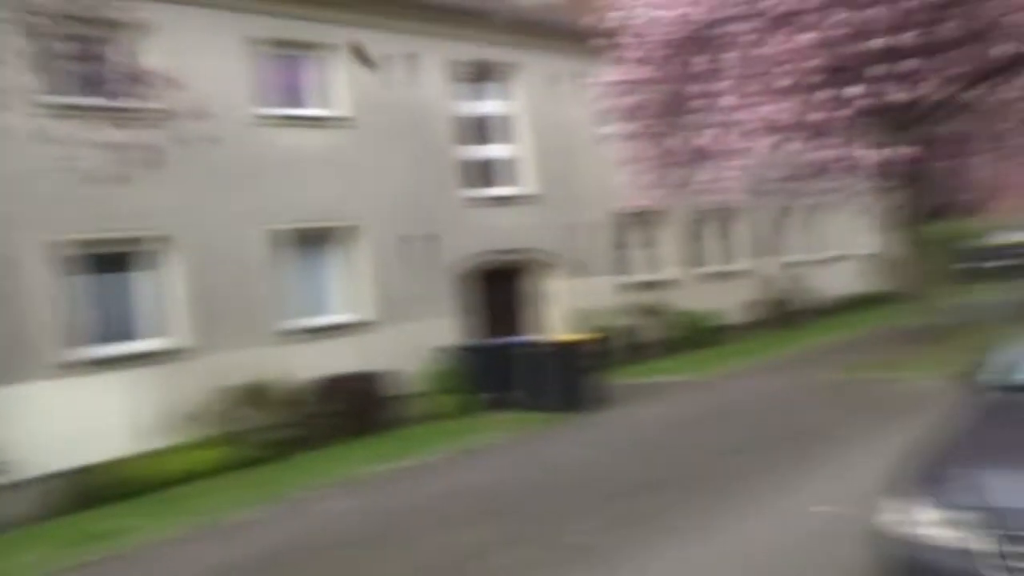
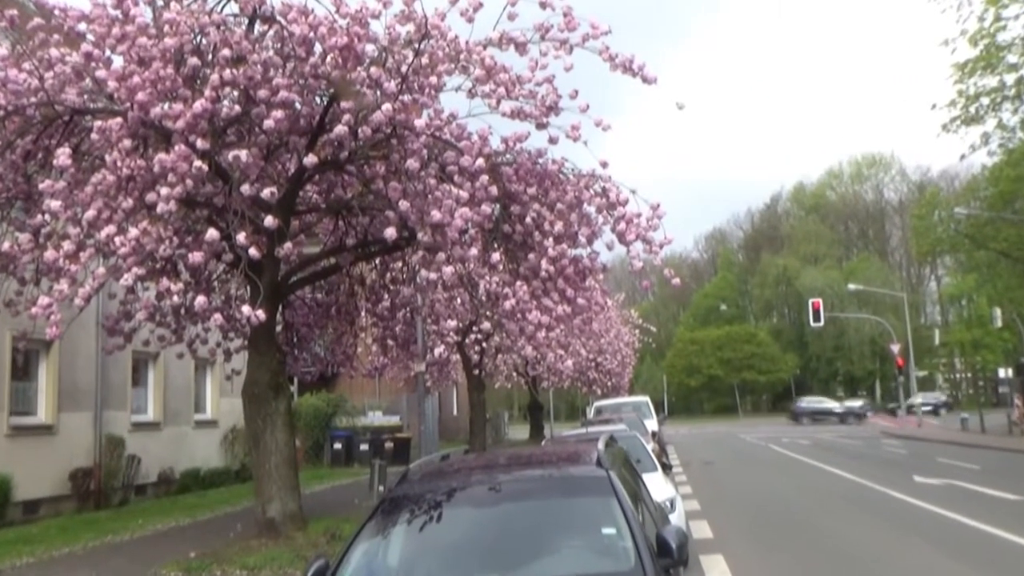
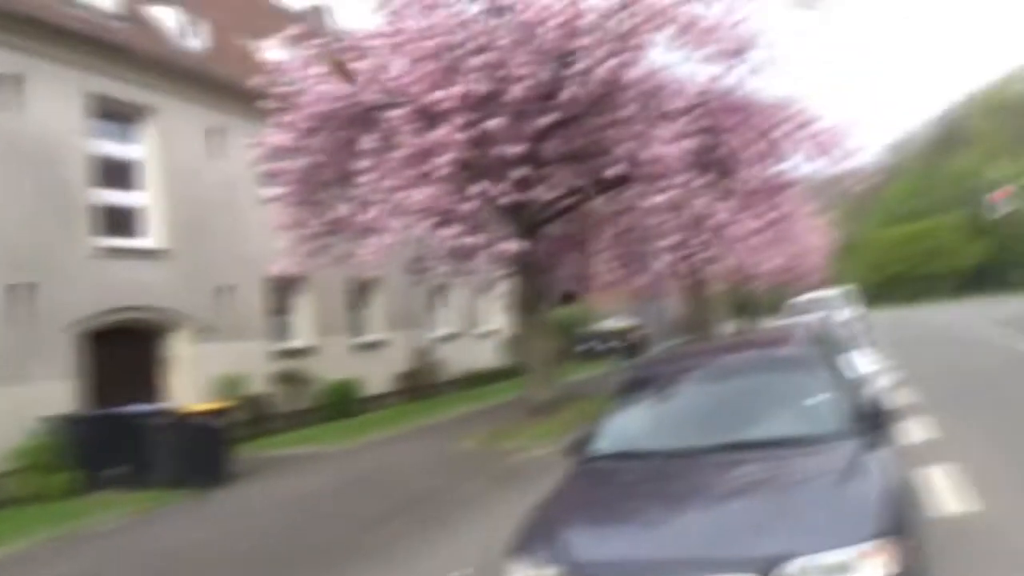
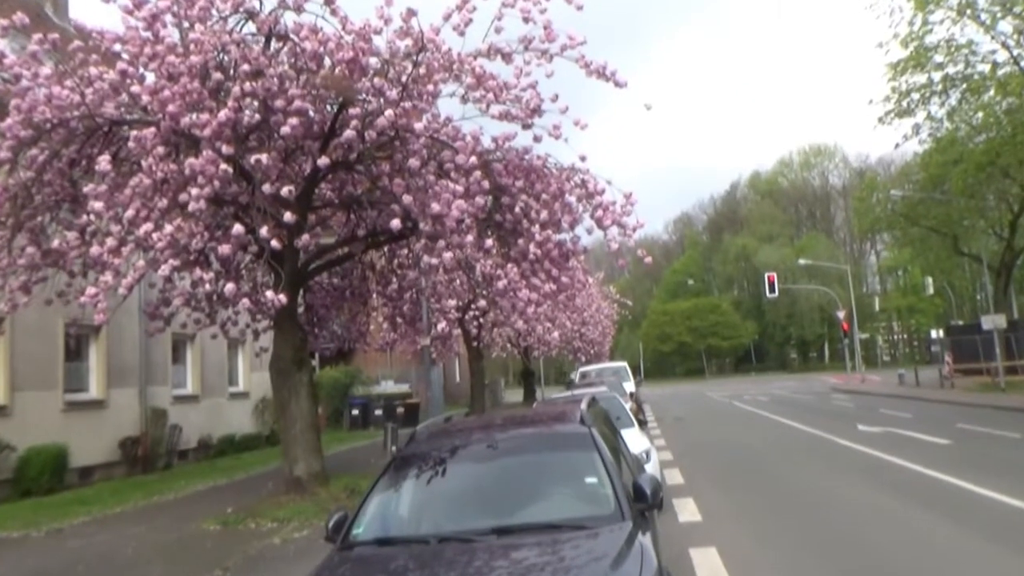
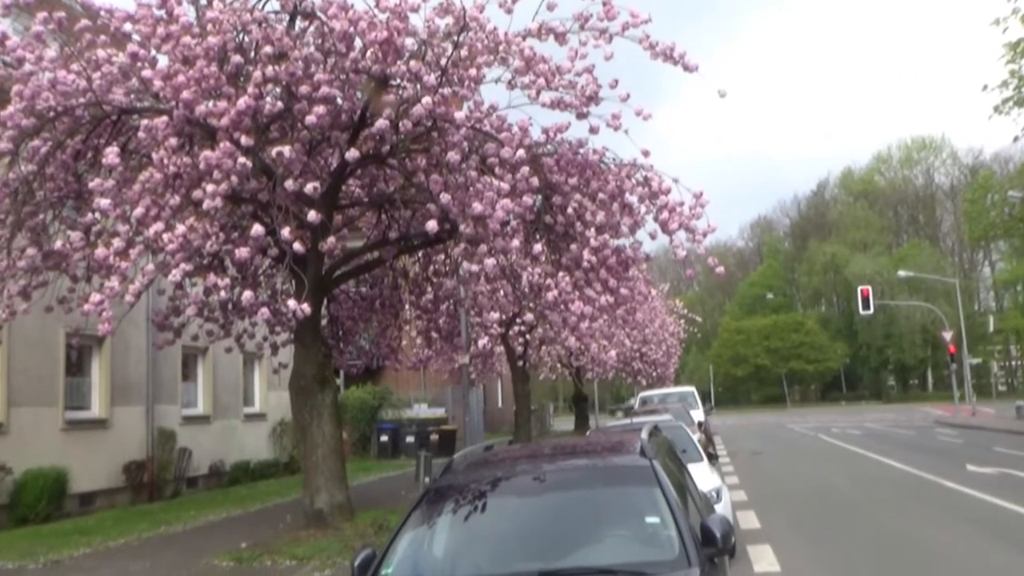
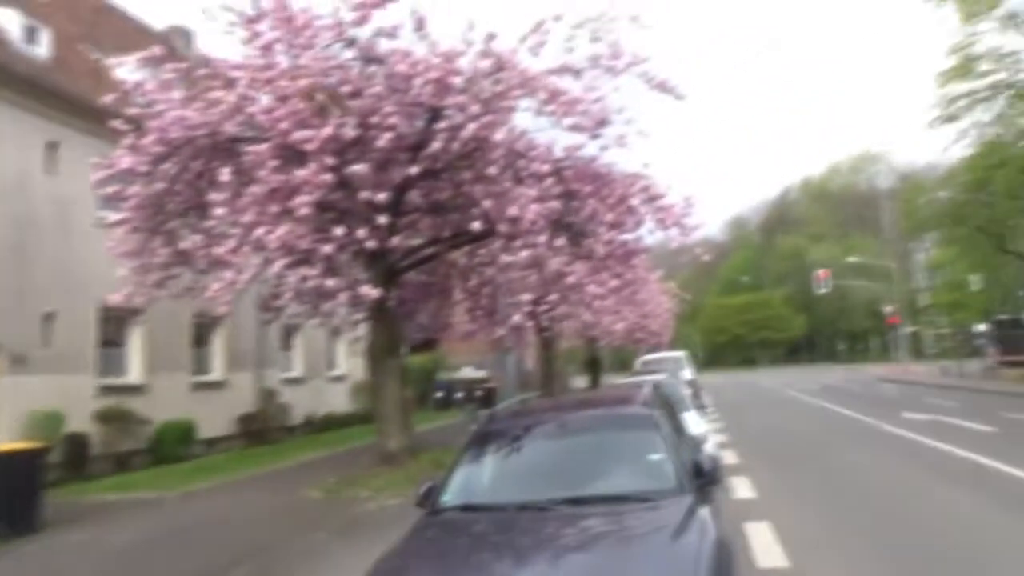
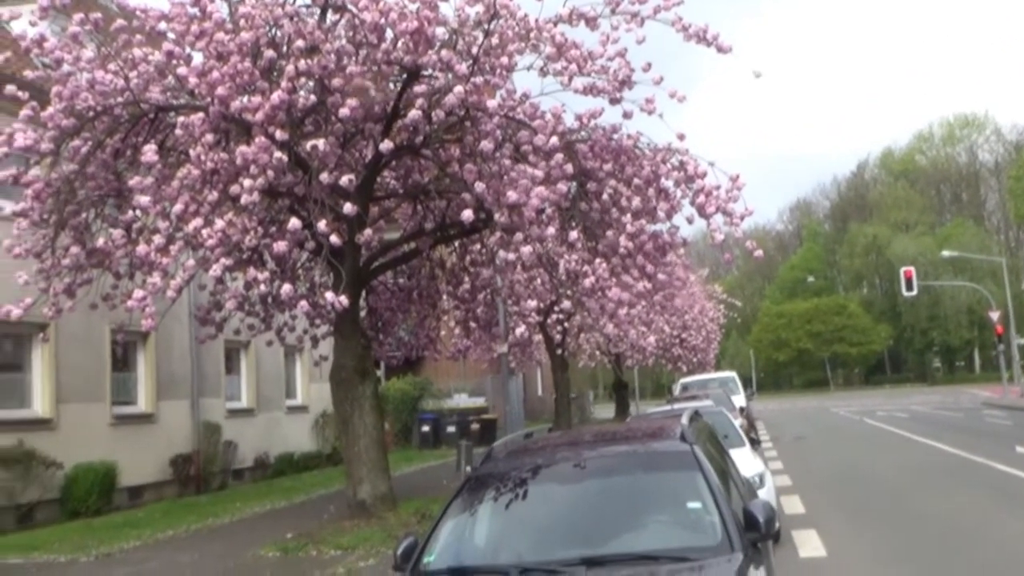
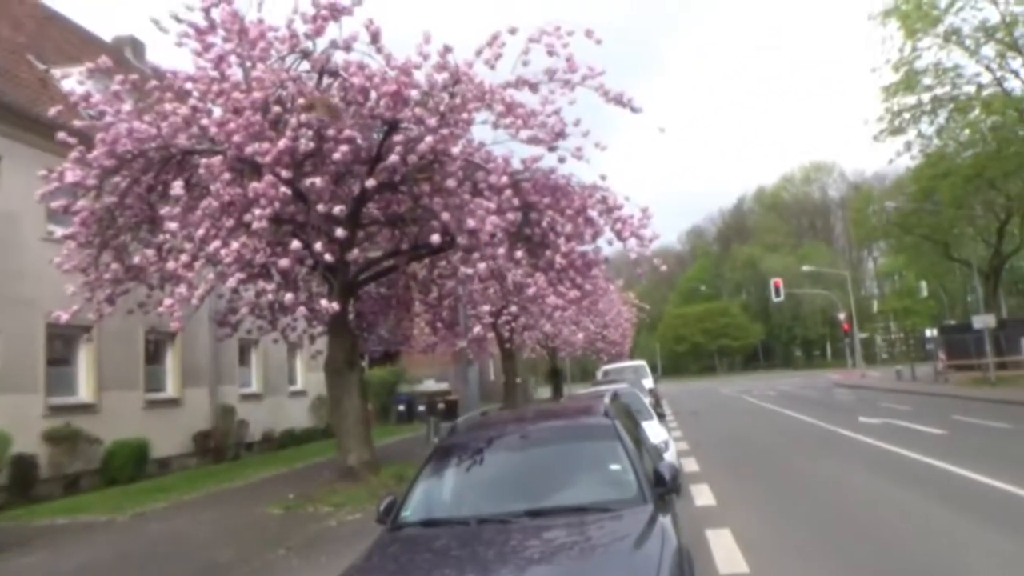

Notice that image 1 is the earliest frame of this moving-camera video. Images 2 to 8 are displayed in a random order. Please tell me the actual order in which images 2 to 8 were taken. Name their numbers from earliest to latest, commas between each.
3, 6, 8, 4, 2, 5, 7
